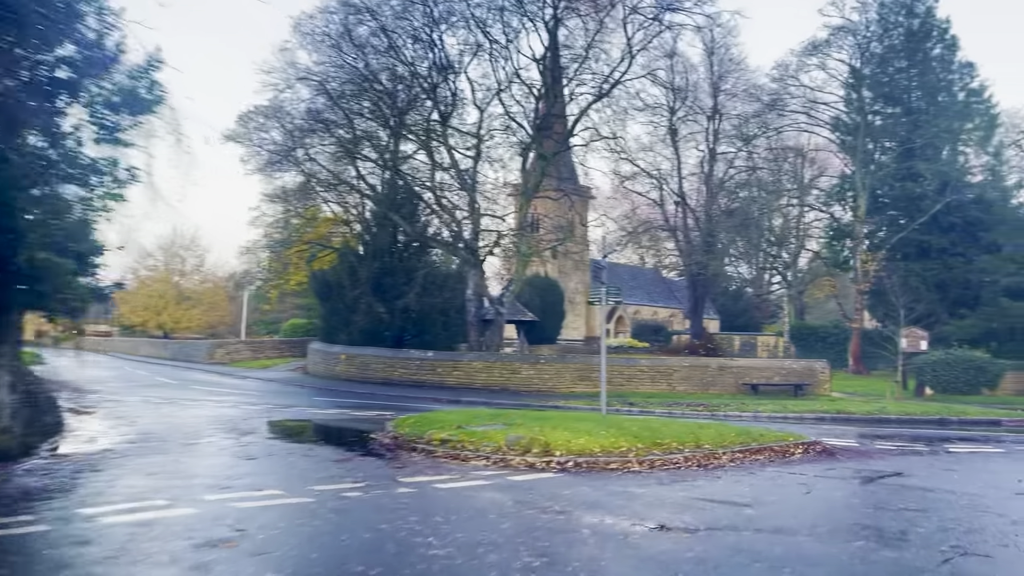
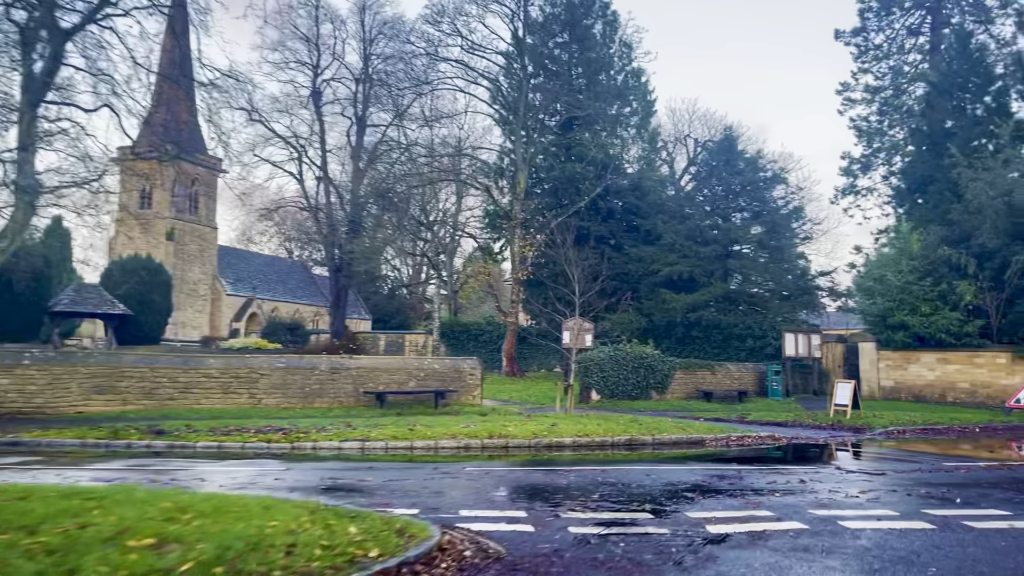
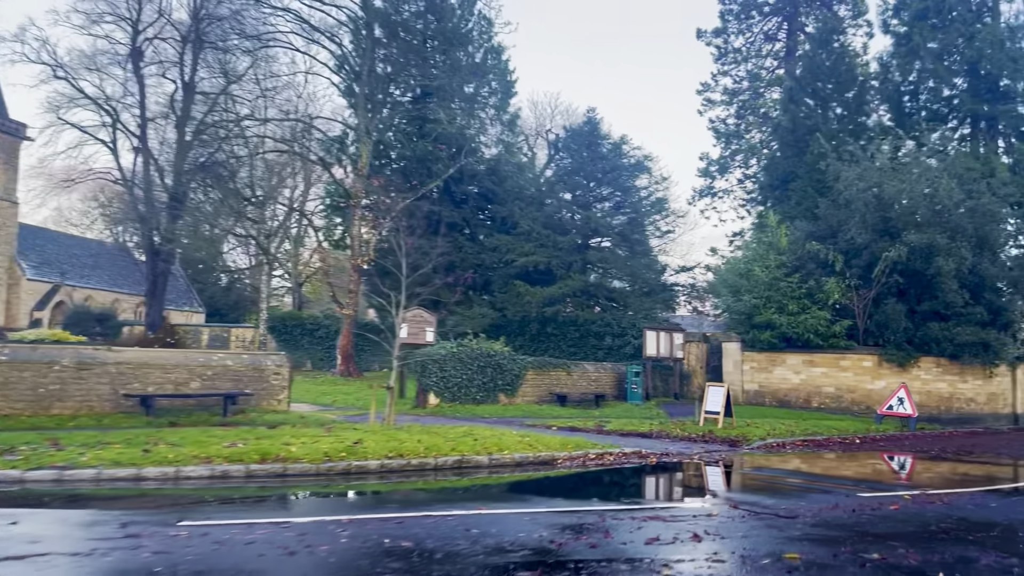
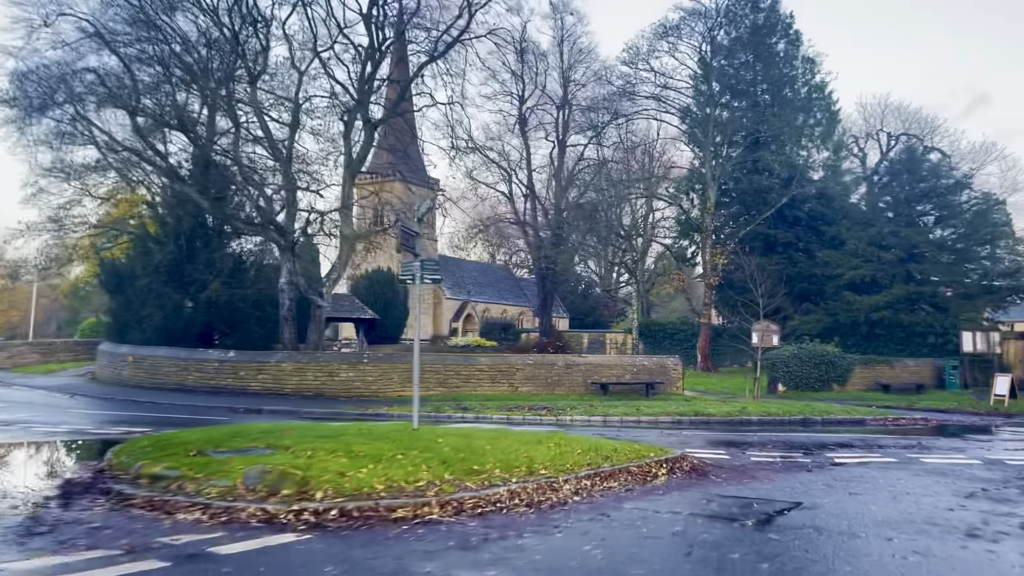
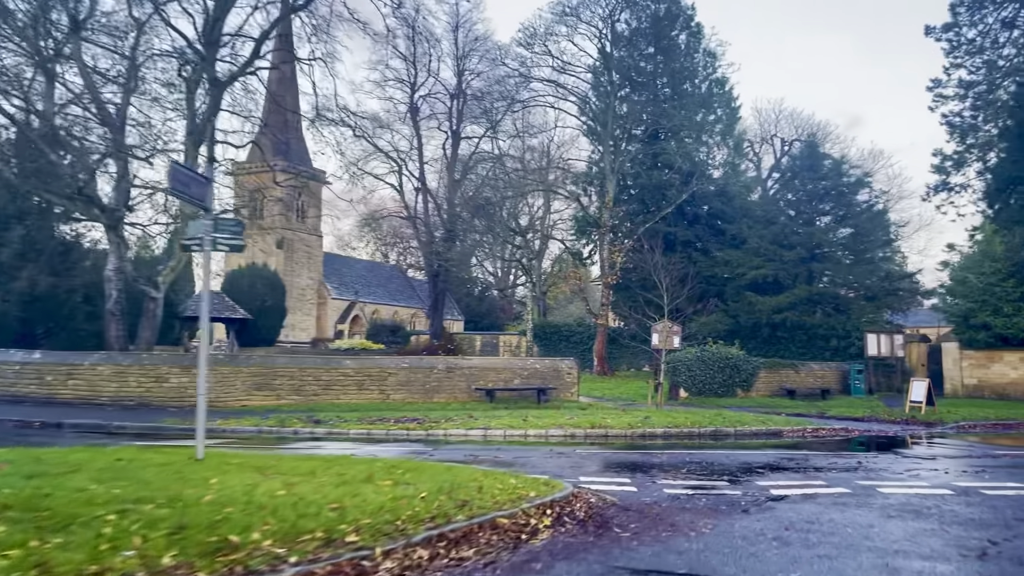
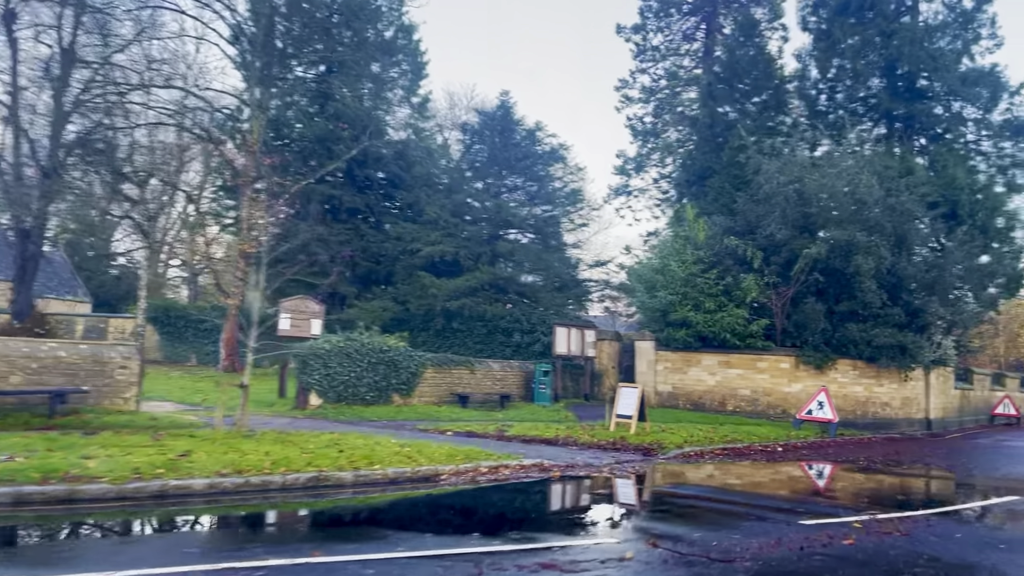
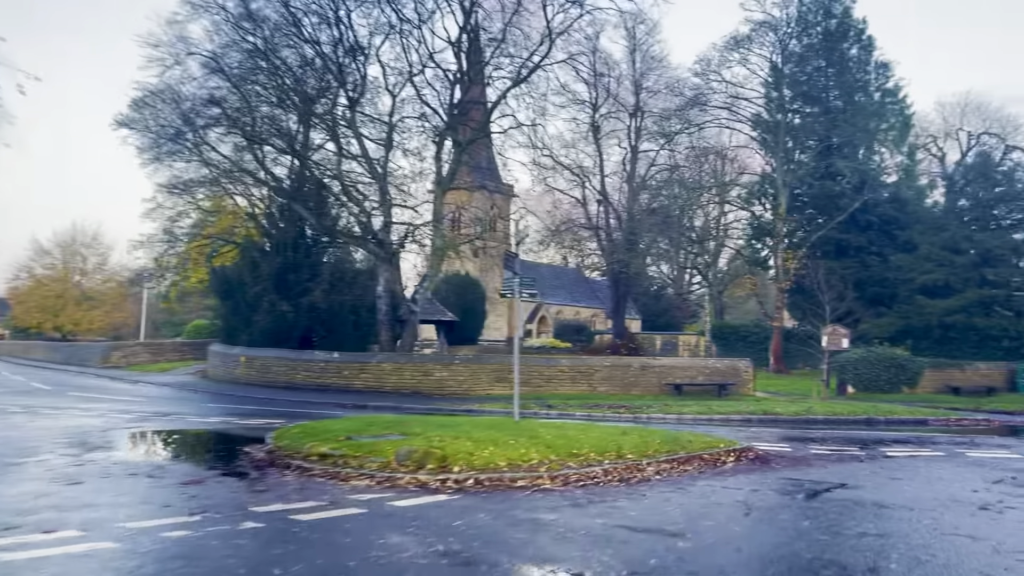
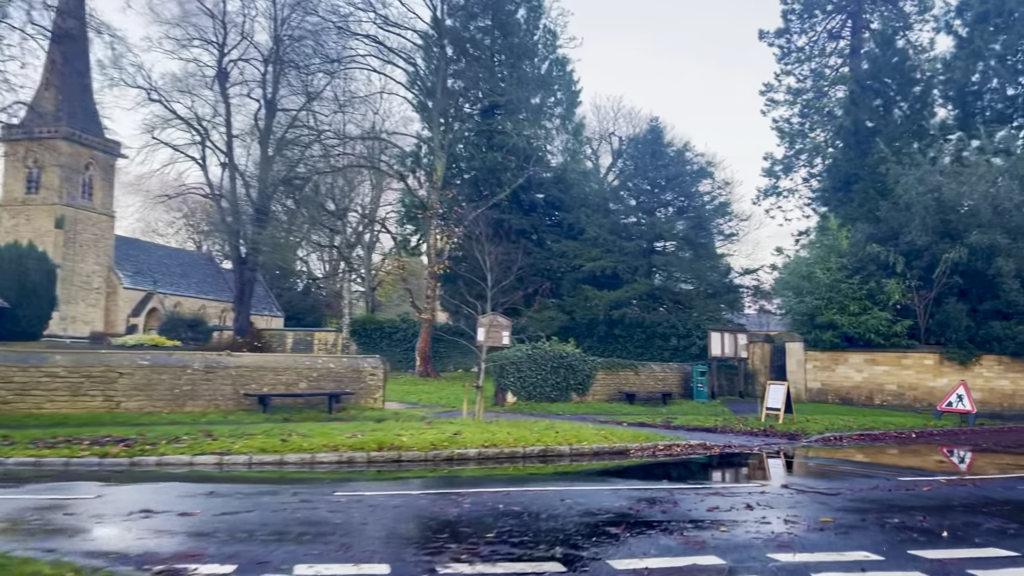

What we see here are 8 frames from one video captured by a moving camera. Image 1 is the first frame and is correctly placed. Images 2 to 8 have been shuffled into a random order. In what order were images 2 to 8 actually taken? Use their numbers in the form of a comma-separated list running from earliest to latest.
7, 4, 5, 2, 8, 3, 6
